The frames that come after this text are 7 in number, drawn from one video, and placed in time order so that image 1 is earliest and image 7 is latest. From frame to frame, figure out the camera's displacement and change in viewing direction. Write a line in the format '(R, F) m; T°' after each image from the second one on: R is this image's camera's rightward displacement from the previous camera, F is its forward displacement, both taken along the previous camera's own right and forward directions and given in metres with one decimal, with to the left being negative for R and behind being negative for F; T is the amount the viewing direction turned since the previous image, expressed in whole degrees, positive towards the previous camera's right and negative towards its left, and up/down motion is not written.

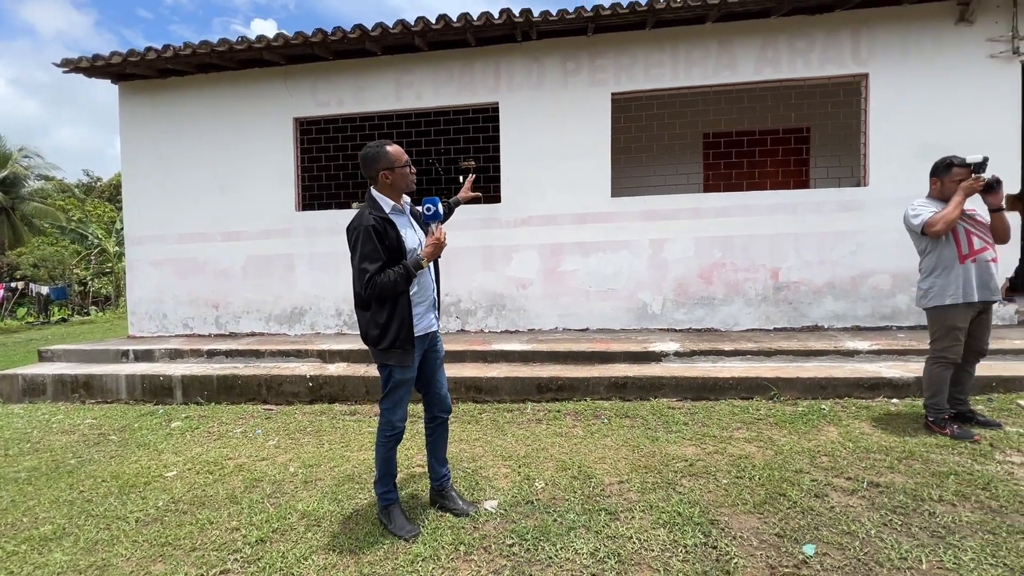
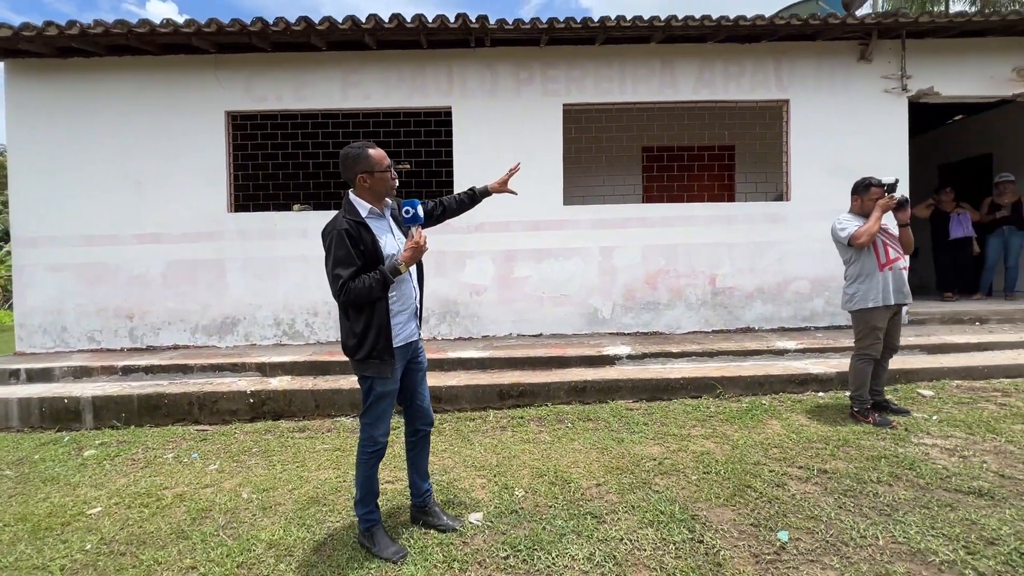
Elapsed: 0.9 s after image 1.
(-0.3, 0.0) m; +9°
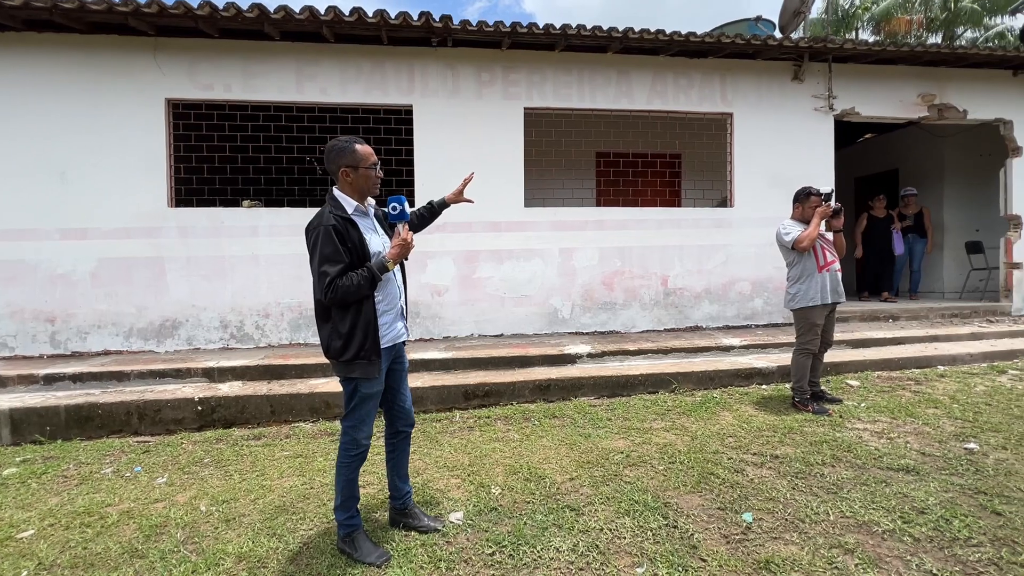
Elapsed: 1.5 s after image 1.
(-0.2, 0.0) m; +7°
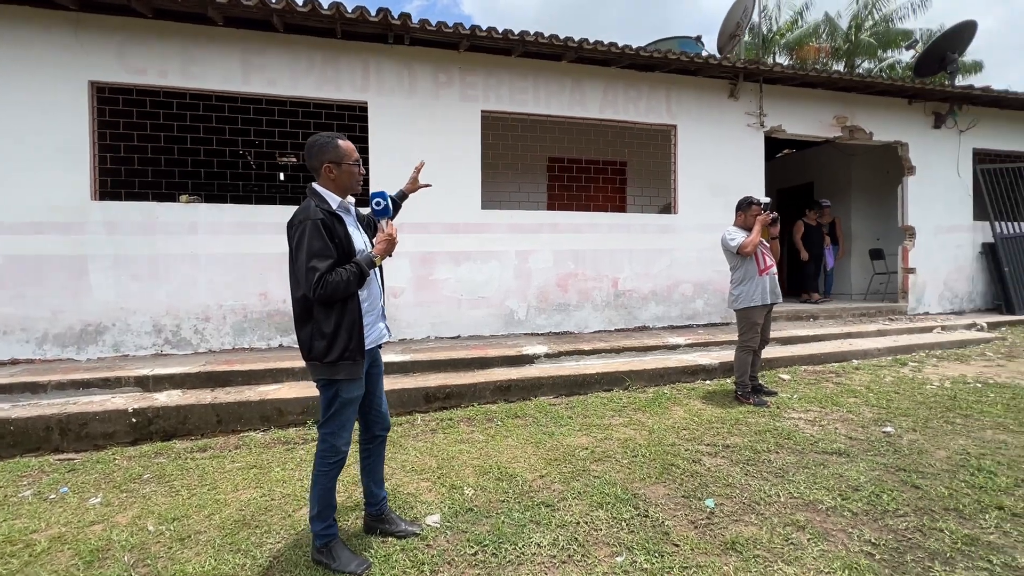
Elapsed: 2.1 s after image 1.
(-0.2, 0.0) m; +7°
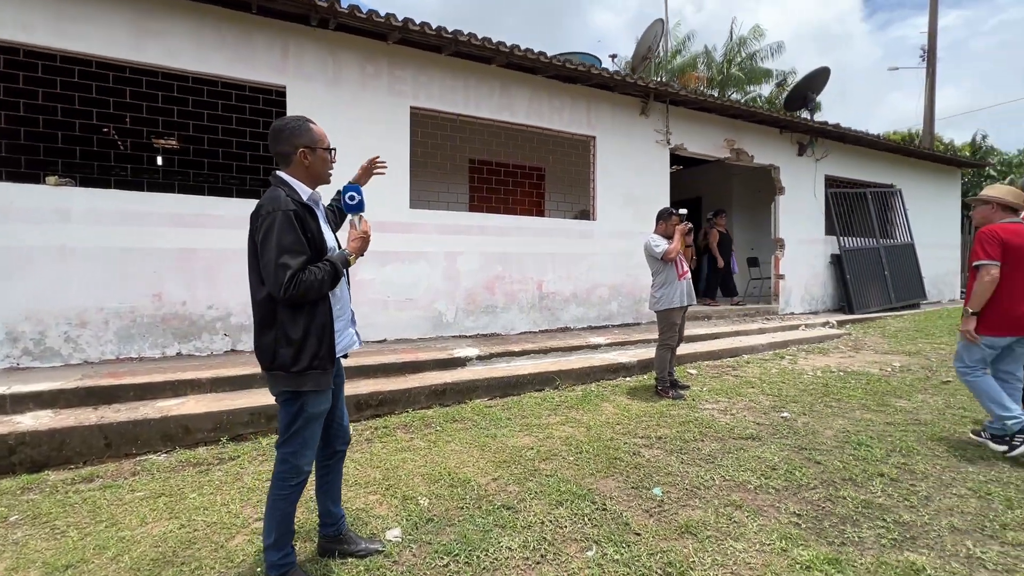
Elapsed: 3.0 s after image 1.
(-0.4, +0.1) m; +12°
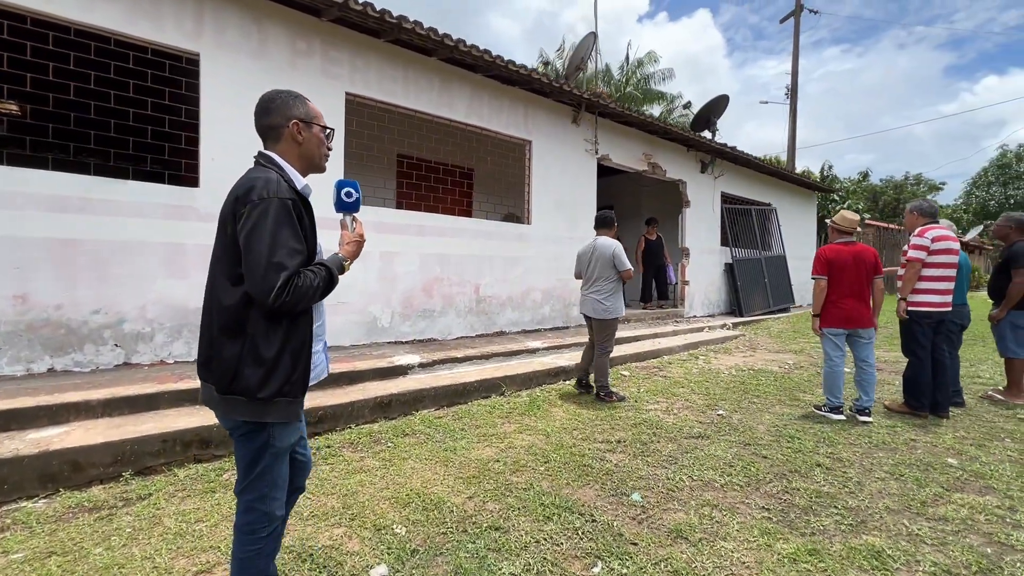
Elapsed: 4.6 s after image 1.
(-0.5, +0.2) m; +13°
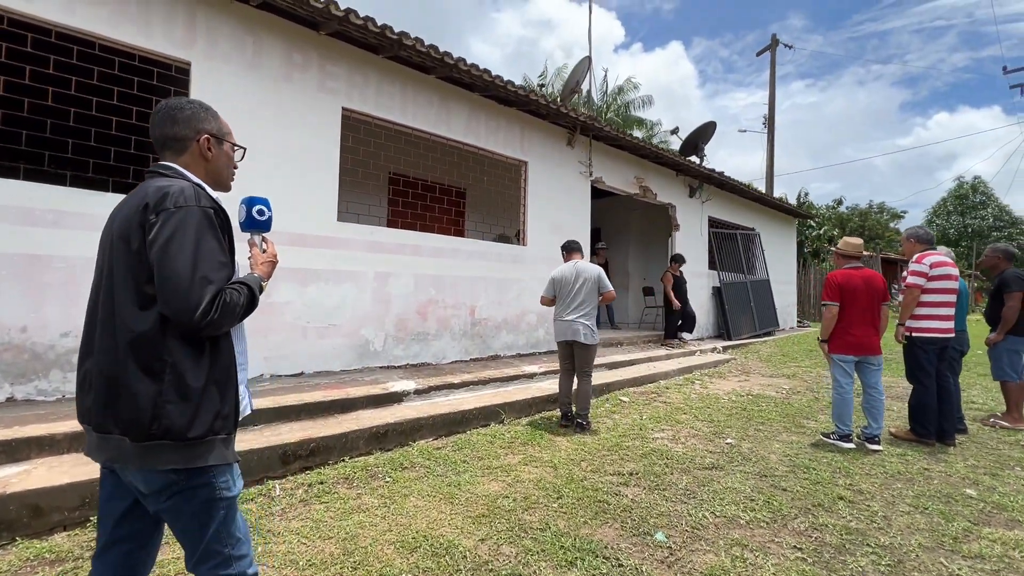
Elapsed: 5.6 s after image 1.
(-0.2, +0.2) m; +3°
